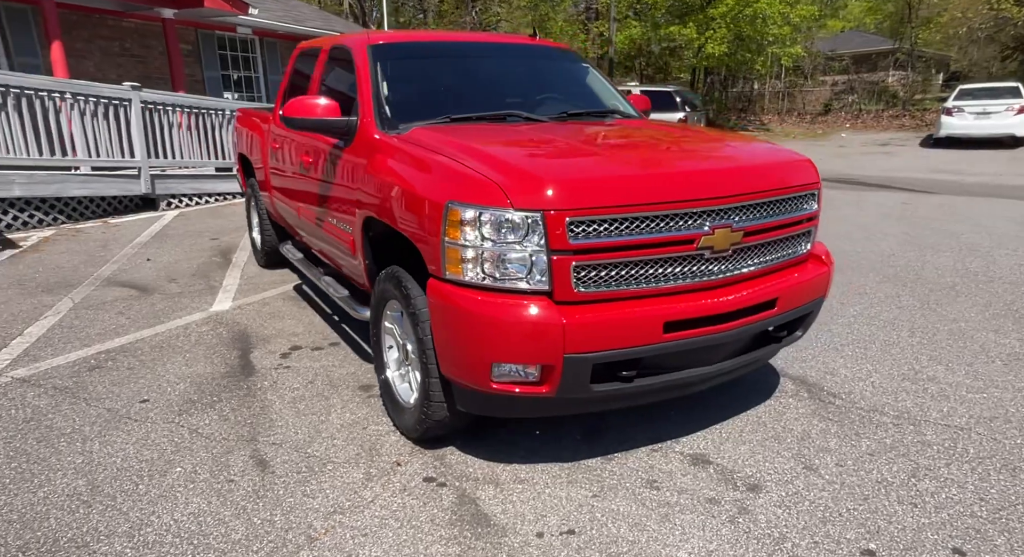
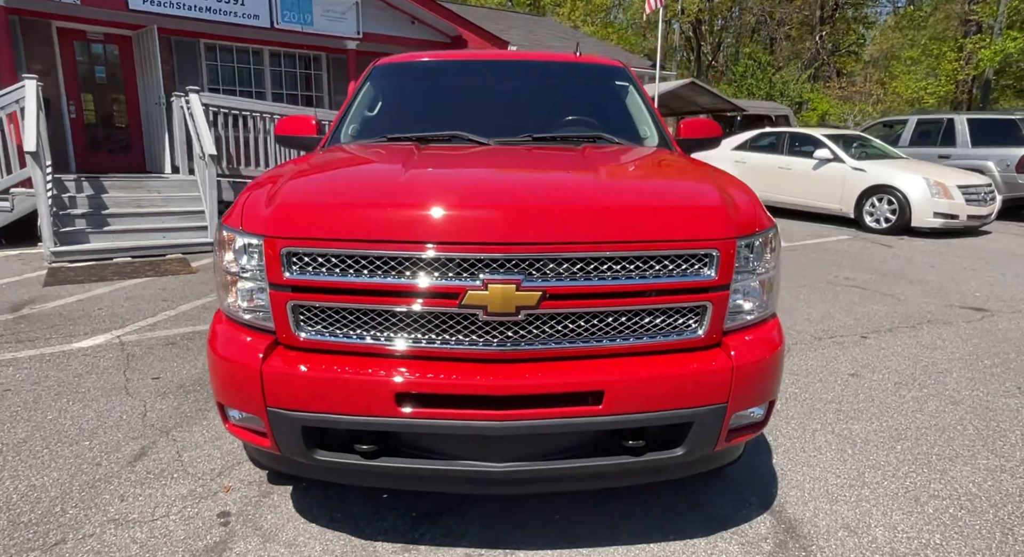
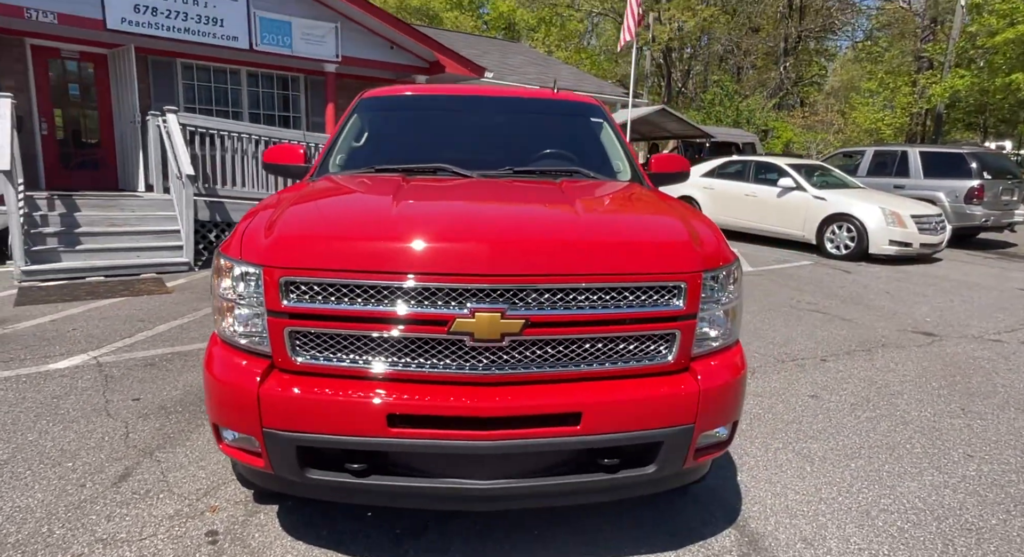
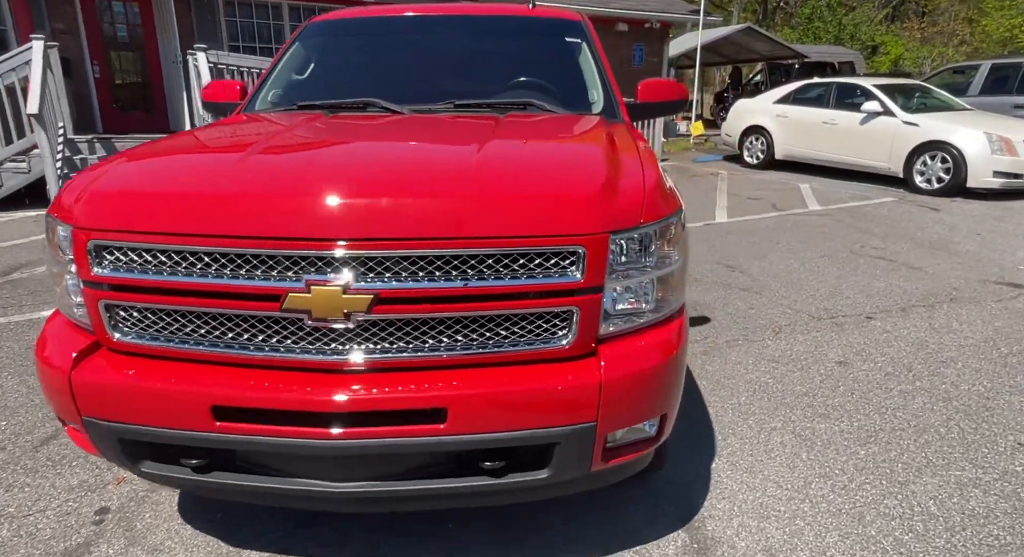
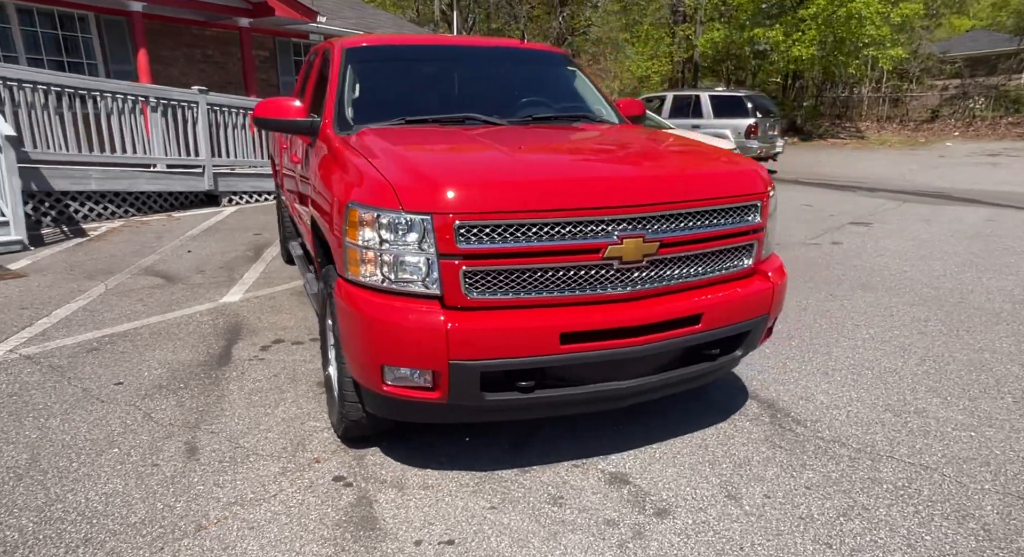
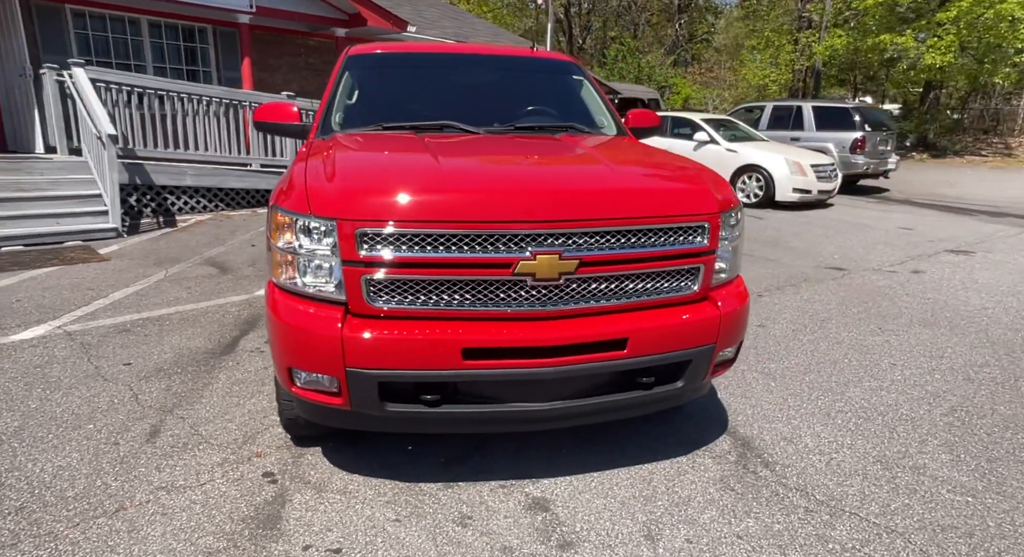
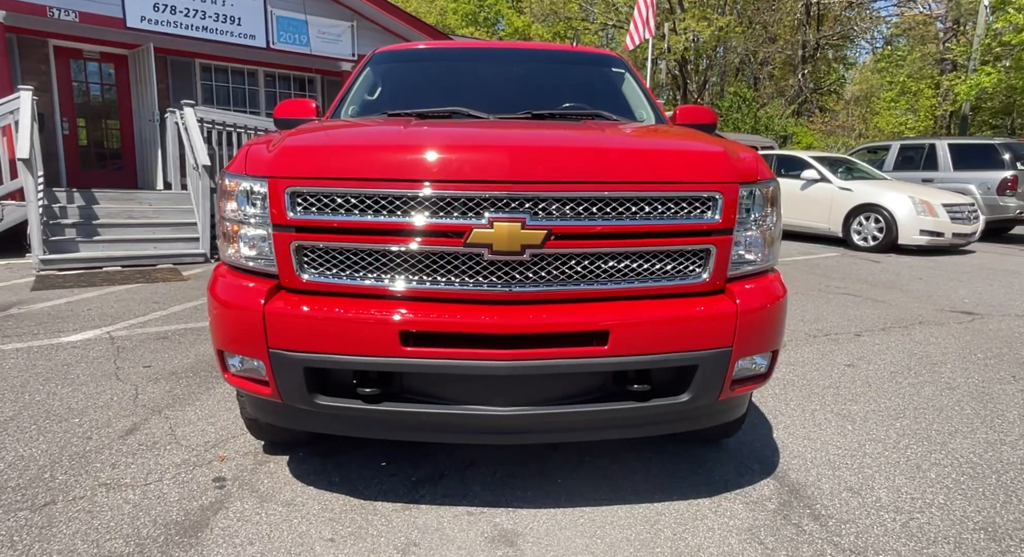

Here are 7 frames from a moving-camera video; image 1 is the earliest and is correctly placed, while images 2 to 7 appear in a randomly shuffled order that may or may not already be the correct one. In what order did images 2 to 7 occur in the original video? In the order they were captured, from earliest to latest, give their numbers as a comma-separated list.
5, 6, 3, 7, 2, 4
